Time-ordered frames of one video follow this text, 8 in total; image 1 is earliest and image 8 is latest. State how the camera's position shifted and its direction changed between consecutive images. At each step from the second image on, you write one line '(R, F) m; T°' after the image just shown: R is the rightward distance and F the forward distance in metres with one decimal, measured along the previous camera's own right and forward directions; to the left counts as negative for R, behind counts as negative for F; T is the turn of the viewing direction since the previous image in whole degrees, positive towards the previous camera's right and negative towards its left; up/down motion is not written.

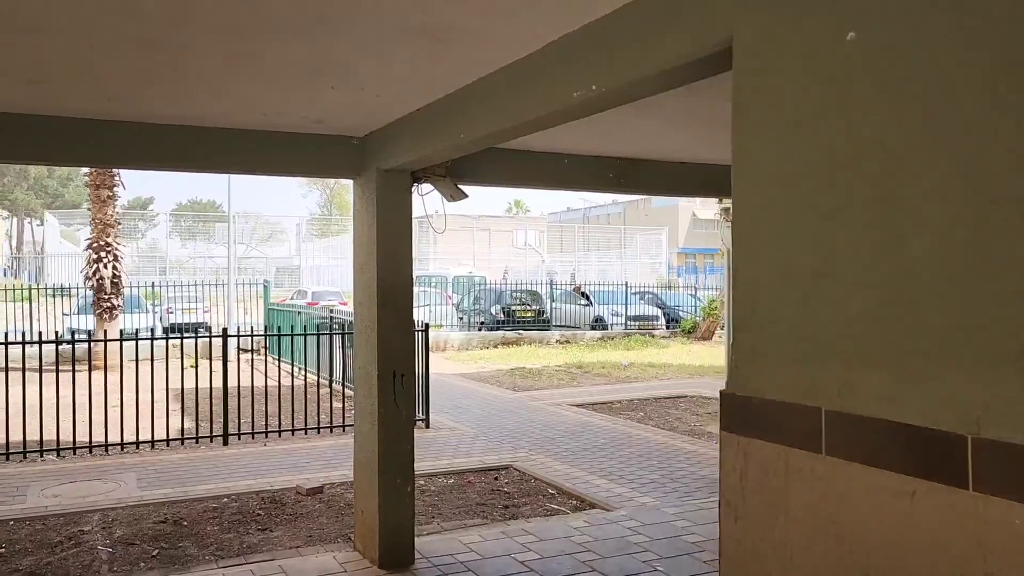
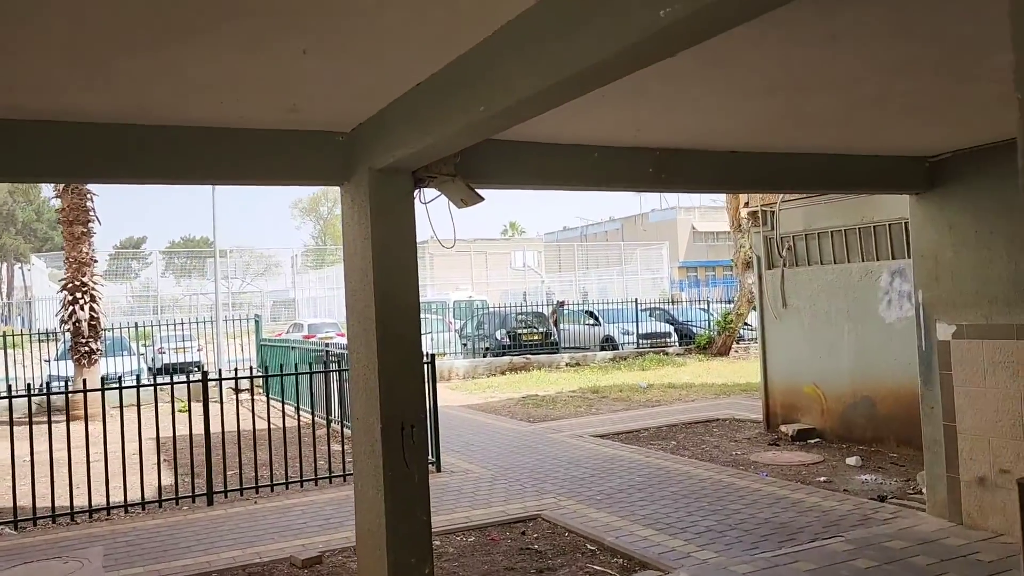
(-0.2, +1.0) m; 0°
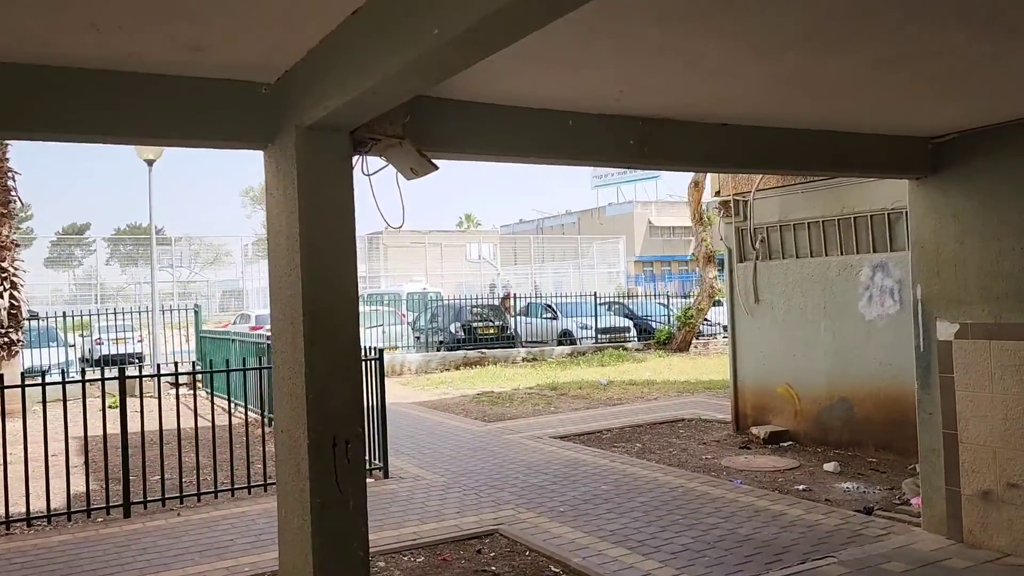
(0.0, +0.7) m; +3°
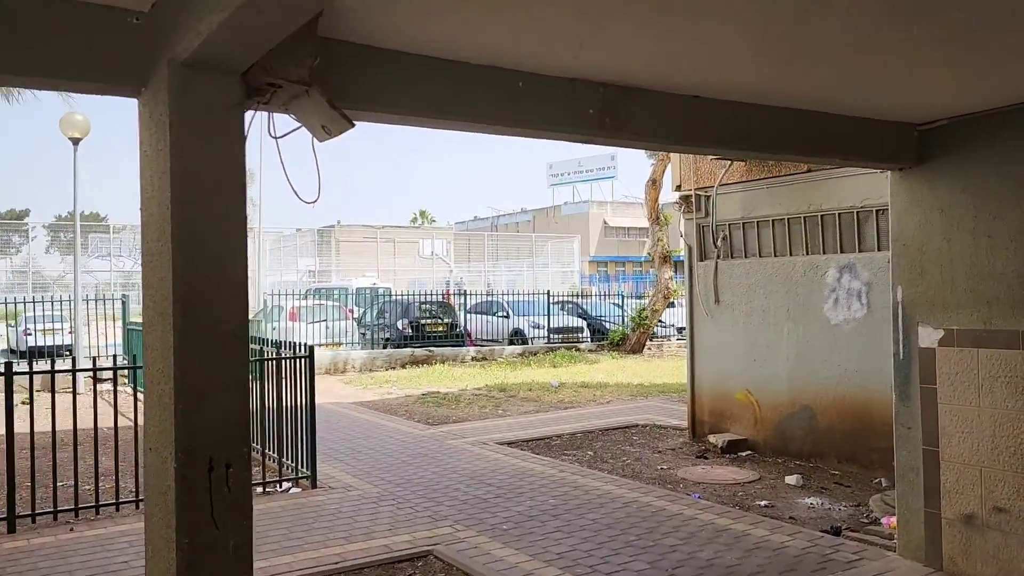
(+0.1, +0.6) m; +3°
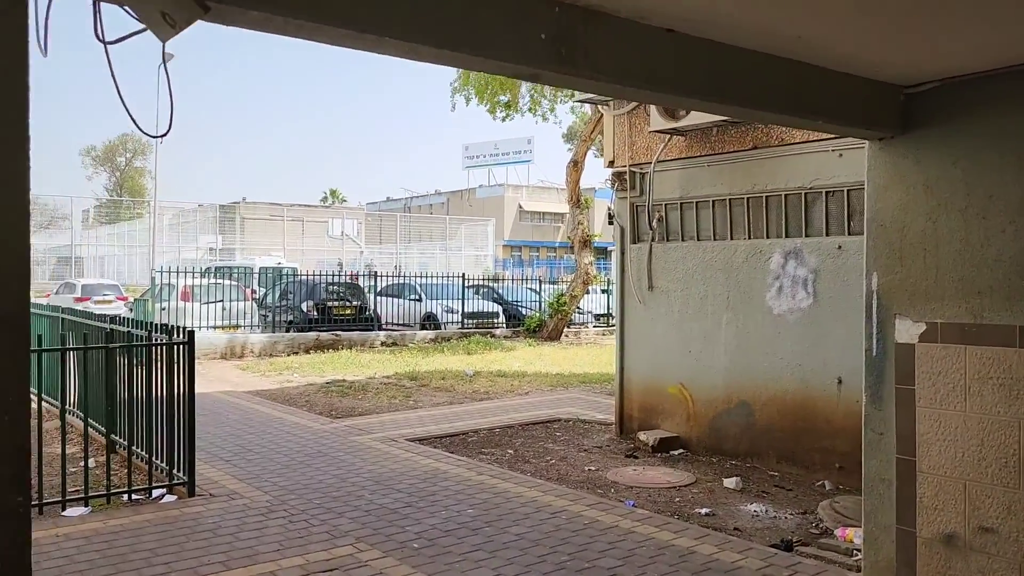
(0.0, +0.8) m; +6°
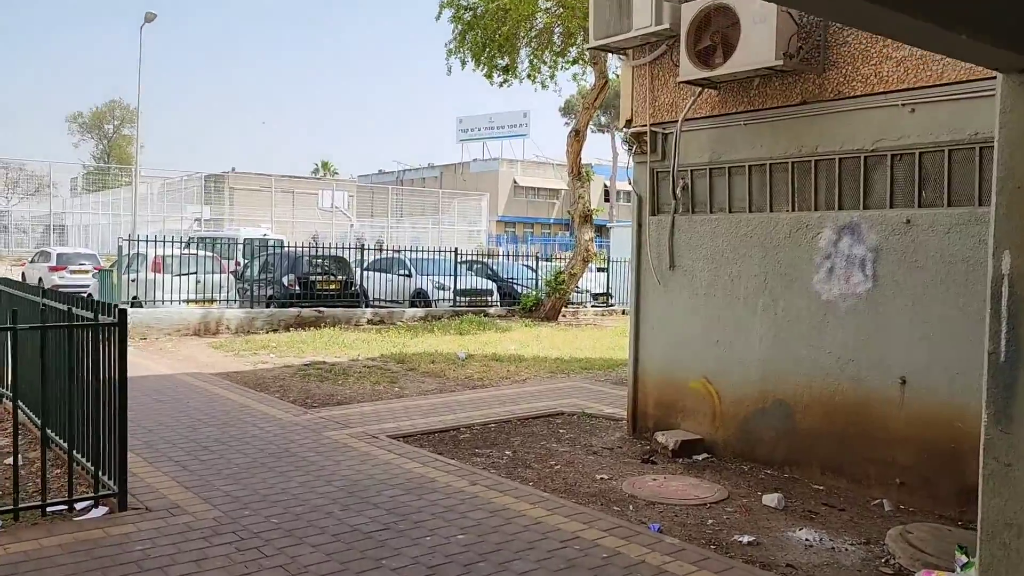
(-0.1, +1.1) m; +1°
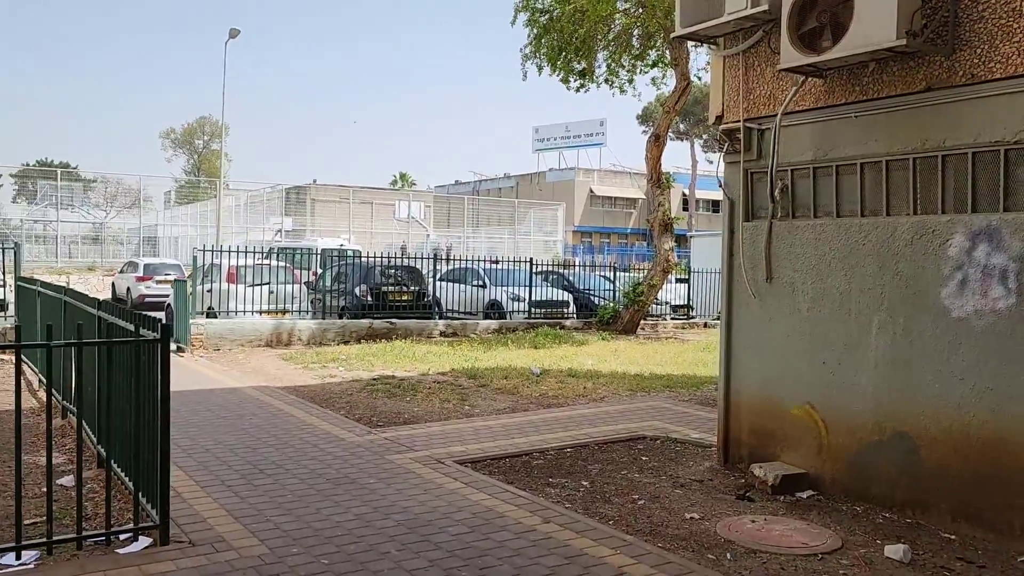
(0.0, +0.6) m; -5°
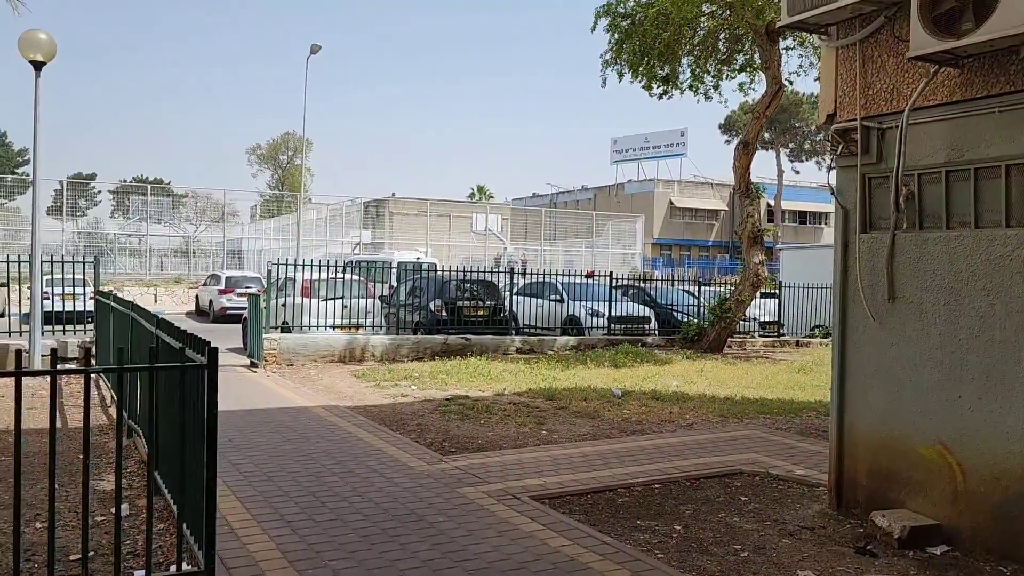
(0.0, +0.6) m; -5°
